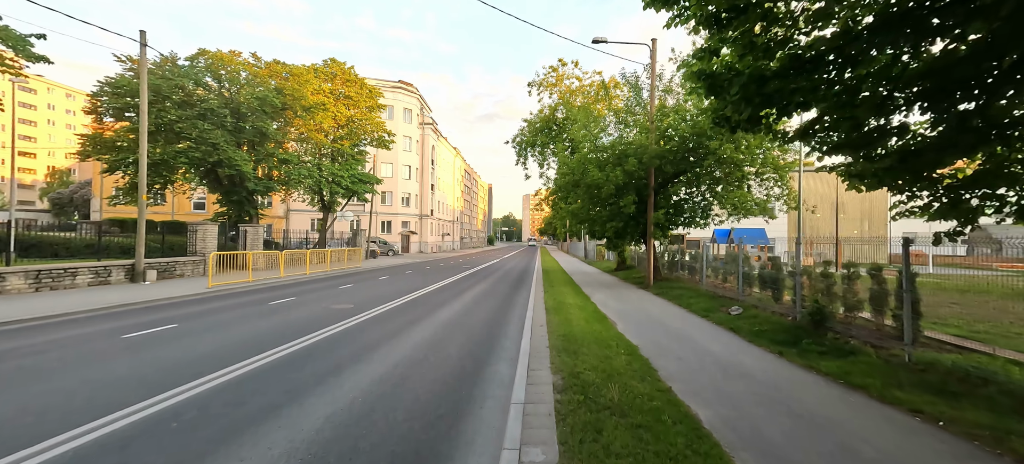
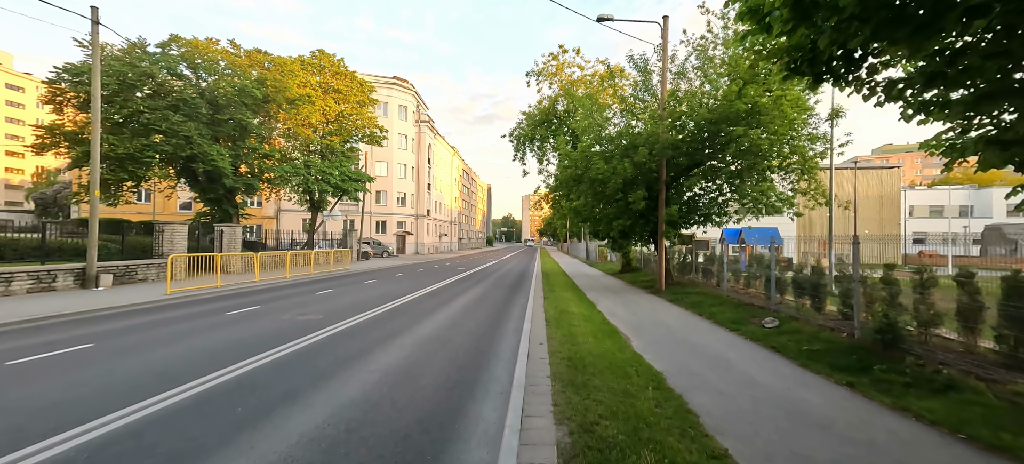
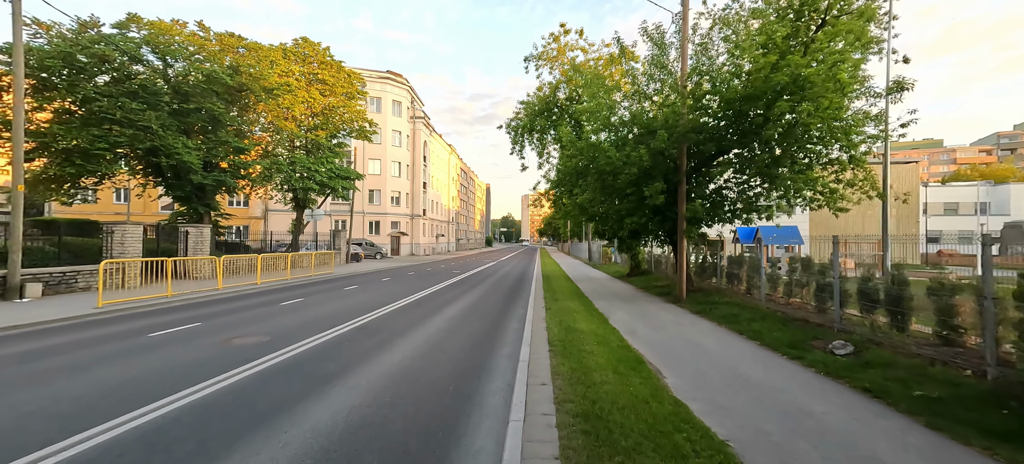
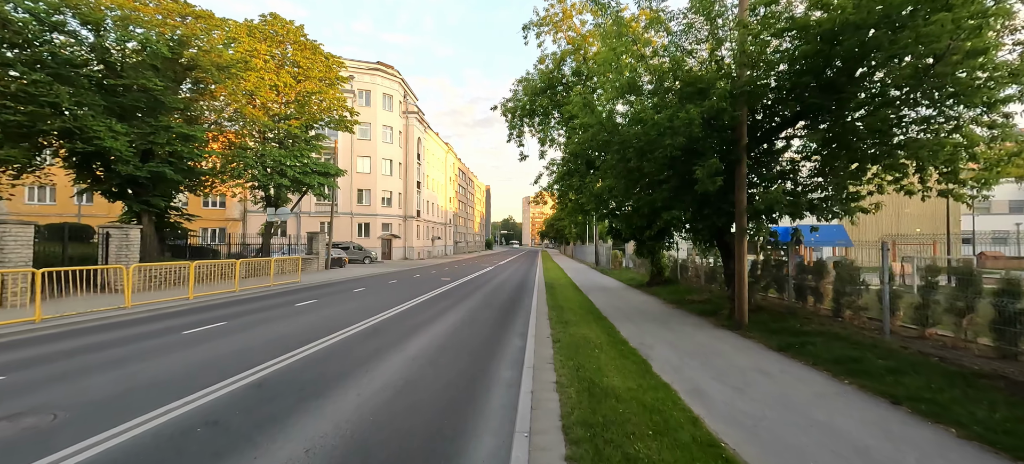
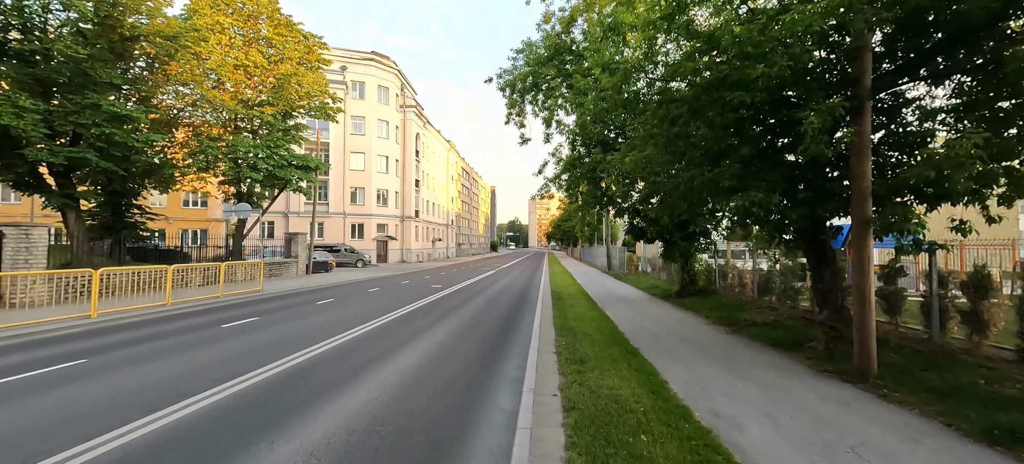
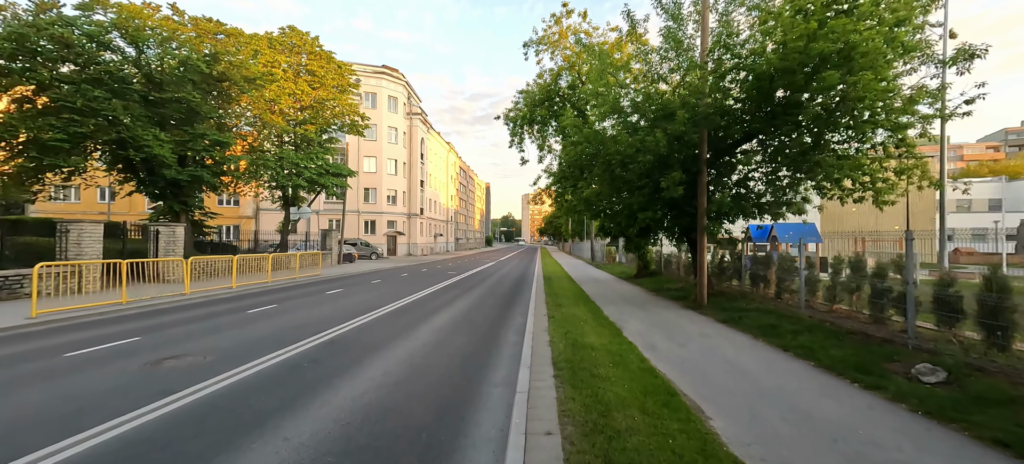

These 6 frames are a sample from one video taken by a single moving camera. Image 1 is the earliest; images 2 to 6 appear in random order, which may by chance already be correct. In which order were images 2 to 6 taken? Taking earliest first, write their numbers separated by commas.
2, 3, 6, 4, 5
